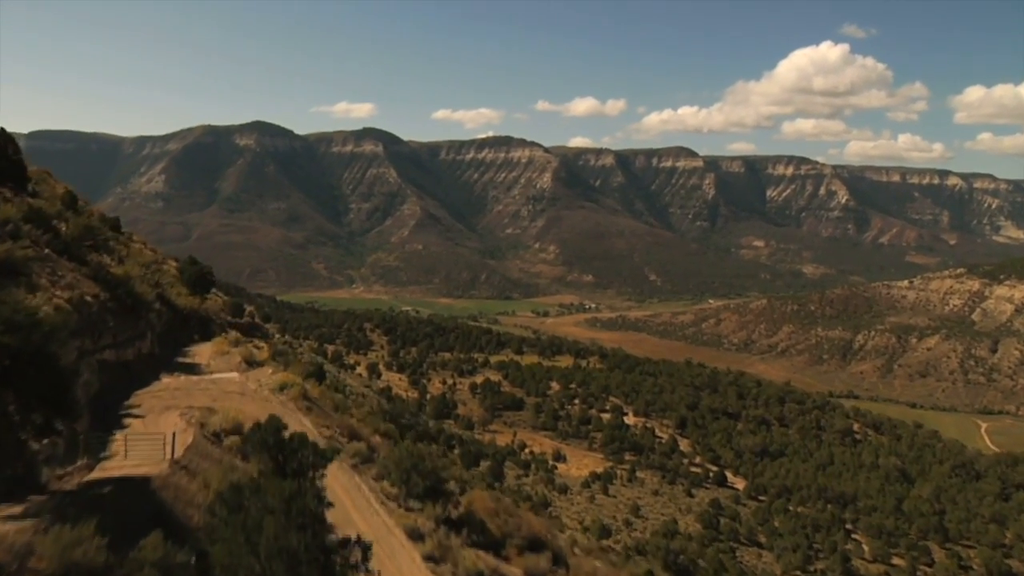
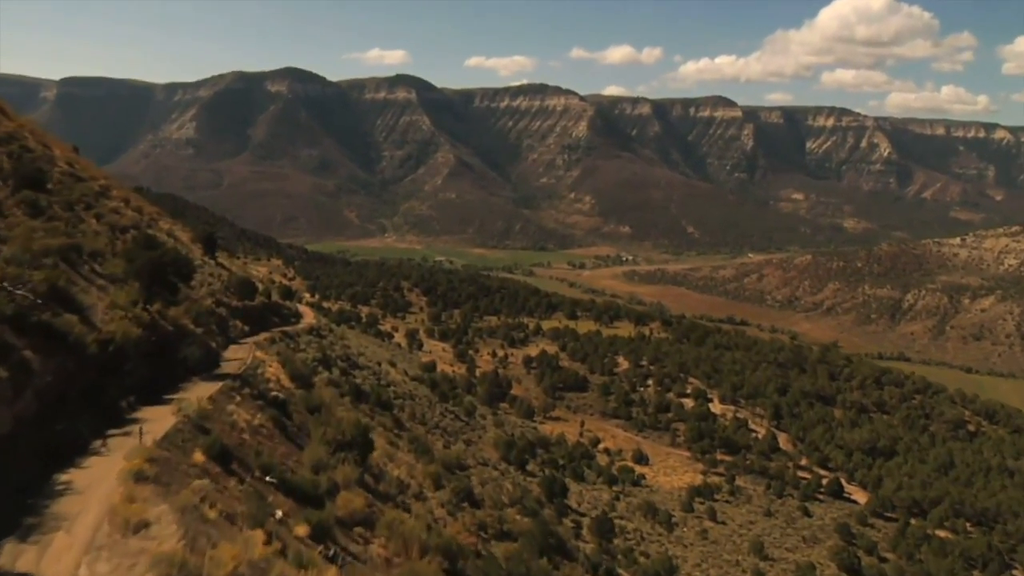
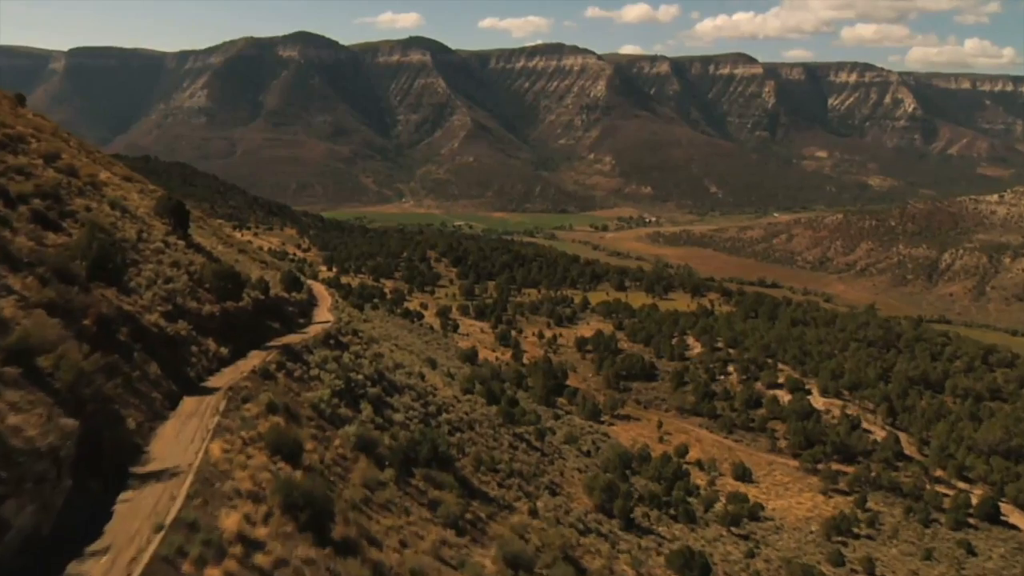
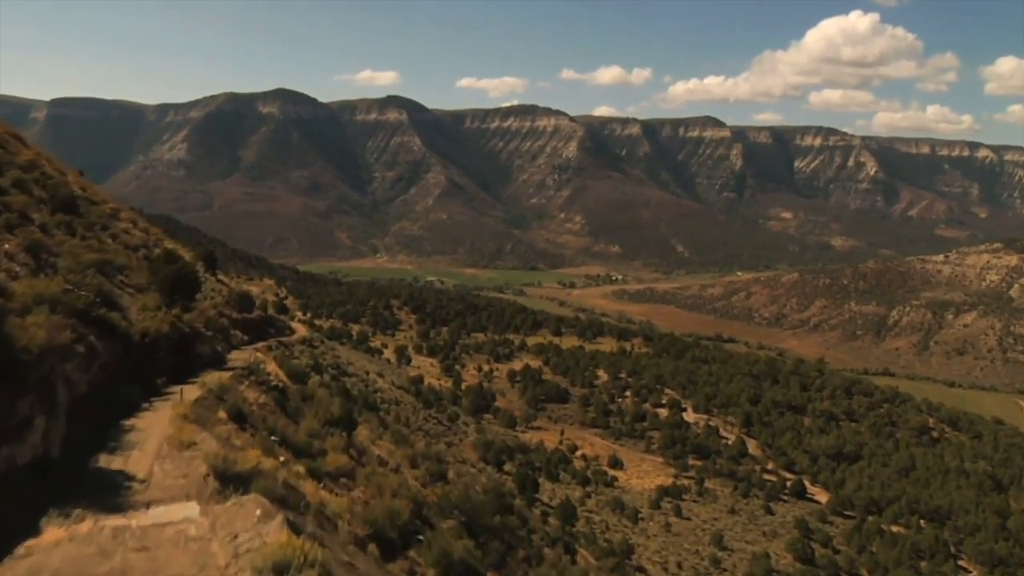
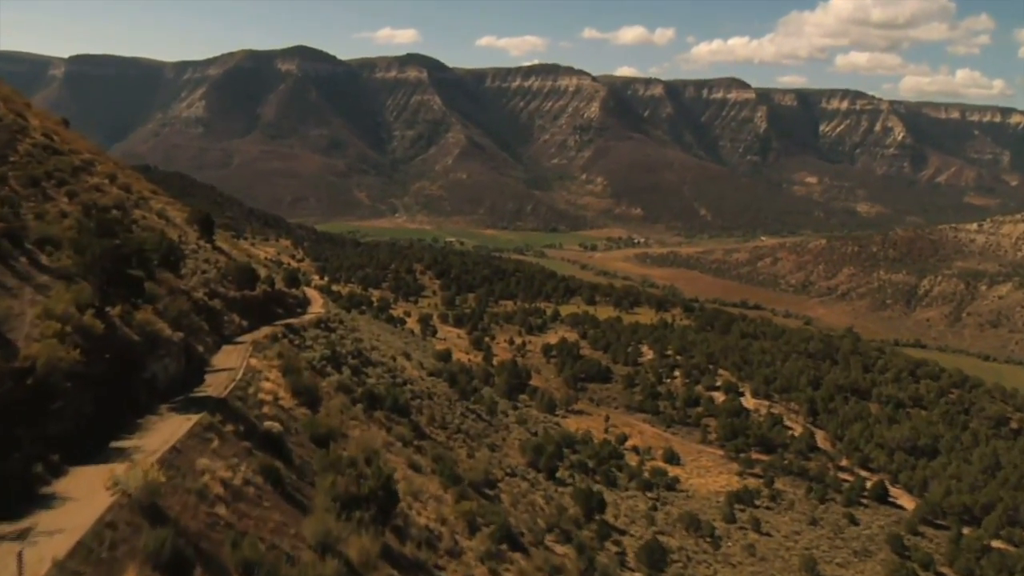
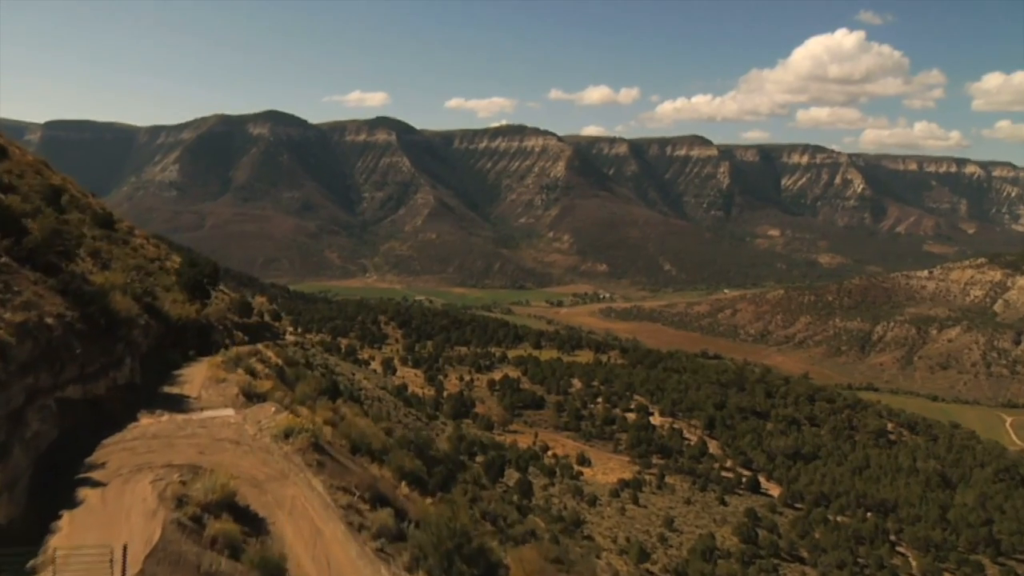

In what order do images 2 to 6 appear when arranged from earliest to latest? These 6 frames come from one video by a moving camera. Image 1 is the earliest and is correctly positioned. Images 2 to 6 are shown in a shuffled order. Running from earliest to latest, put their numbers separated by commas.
6, 4, 2, 5, 3
